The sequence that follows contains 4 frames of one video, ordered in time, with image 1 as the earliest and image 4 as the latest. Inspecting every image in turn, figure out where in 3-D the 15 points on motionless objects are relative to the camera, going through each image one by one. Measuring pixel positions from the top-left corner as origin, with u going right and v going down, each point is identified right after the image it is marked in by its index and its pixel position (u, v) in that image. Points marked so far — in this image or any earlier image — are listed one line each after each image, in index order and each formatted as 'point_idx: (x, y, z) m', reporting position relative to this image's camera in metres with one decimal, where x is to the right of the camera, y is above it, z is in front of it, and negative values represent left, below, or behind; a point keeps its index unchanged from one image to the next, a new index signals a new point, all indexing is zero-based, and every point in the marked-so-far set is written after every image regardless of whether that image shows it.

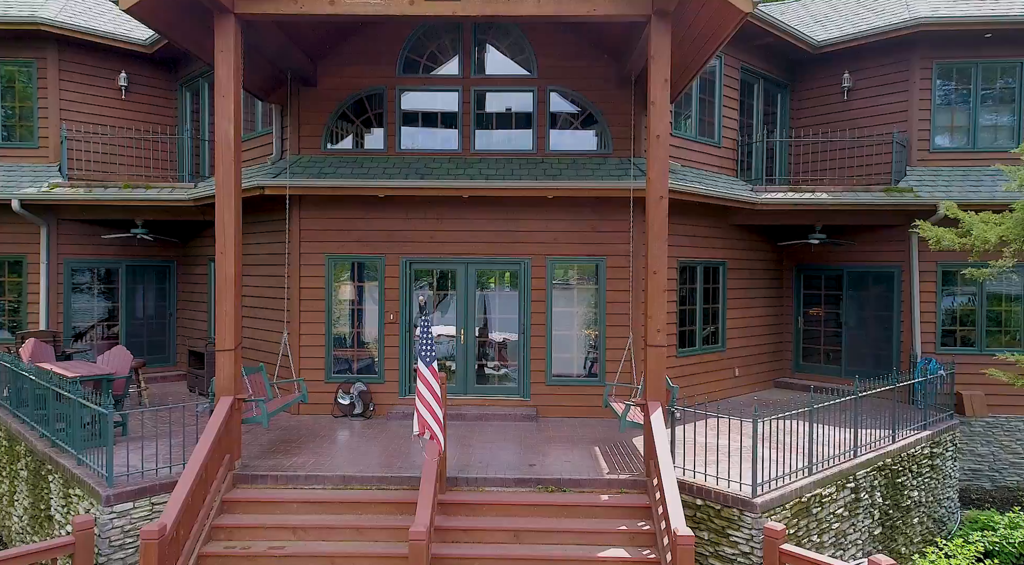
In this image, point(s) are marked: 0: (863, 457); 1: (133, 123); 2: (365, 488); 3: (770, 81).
0: (+4.1, -2.0, +7.6) m
1: (-7.0, +2.9, +12.2) m
2: (-1.5, -2.2, +6.8) m
3: (+4.7, +3.6, +11.8) m
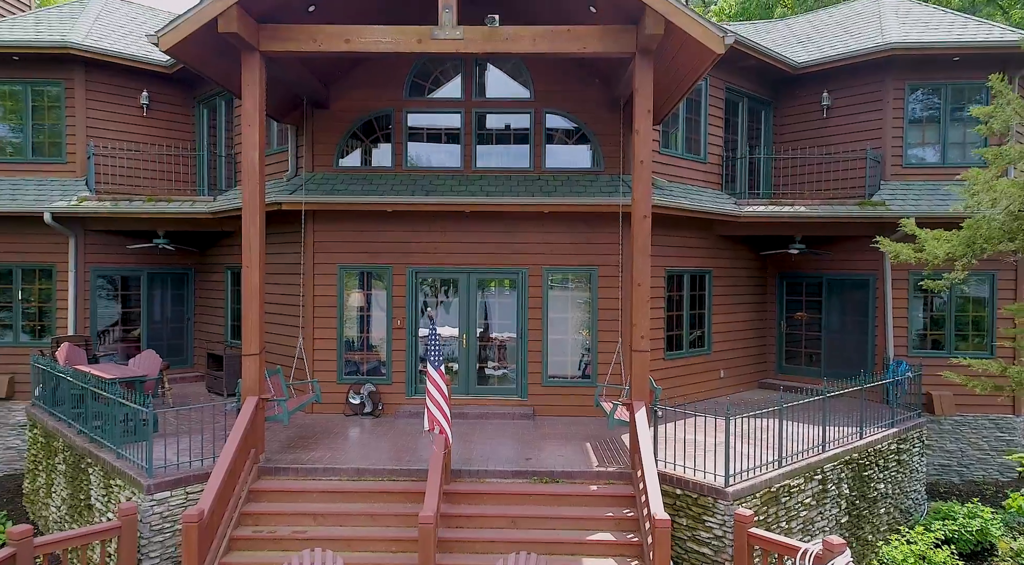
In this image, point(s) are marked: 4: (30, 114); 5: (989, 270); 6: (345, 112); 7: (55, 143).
0: (+4.0, -2.1, +8.3) m
1: (-7.0, +2.8, +12.9) m
2: (-1.6, -2.3, +7.6) m
3: (+4.6, +3.5, +12.5) m
4: (-8.9, +3.1, +12.2) m
5: (+8.1, +0.2, +11.2) m
6: (-2.7, +2.7, +10.5) m
7: (-8.5, +2.6, +12.2) m
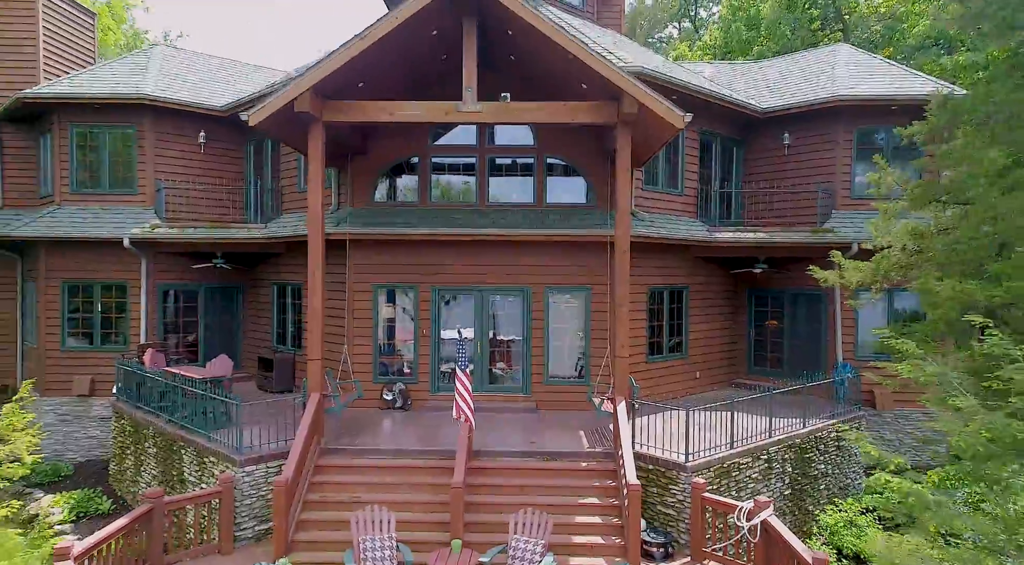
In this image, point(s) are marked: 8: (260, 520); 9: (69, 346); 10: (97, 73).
0: (+4.2, -2.4, +10.4) m
1: (-6.9, +2.5, +15.0) m
2: (-1.4, -2.6, +9.7) m
3: (+4.8, +3.2, +14.6) m
4: (-8.8, +2.8, +14.3) m
5: (+8.2, -0.1, +13.3) m
6: (-2.5, +2.4, +12.6) m
7: (-8.4, +2.3, +14.3) m
8: (-3.6, -3.4, +9.3) m
9: (-9.5, -1.4, +14.1) m
10: (-9.2, +4.7, +14.7) m
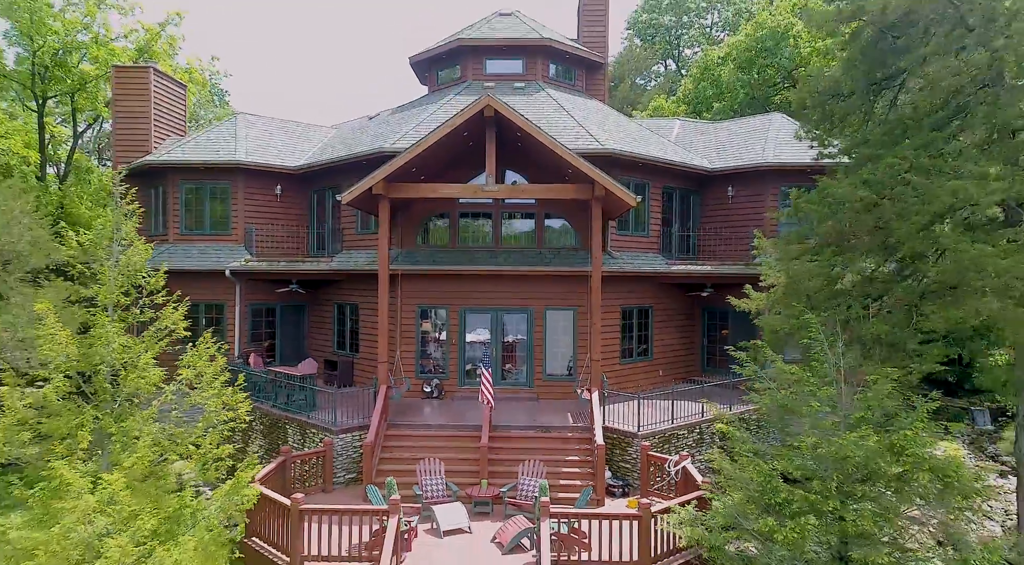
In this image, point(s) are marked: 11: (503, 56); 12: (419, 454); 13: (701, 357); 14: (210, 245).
0: (+4.3, -3.0, +14.7) m
1: (-6.7, +1.9, +19.4) m
2: (-1.3, -3.2, +14.0) m
3: (+4.9, +2.6, +18.9) m
4: (-8.6, +2.2, +18.6) m
5: (+8.4, -0.6, +17.5) m
6: (-2.4, +1.9, +16.9) m
7: (-8.2, +1.7, +18.6) m
8: (-3.4, -3.9, +13.6) m
9: (-9.3, -1.9, +18.4) m
10: (-9.1, +4.1, +19.0) m
11: (-0.3, +6.8, +19.8) m
12: (-1.9, -3.5, +13.5) m
13: (+5.4, -2.2, +19.1) m
14: (-8.5, +1.1, +18.6) m
